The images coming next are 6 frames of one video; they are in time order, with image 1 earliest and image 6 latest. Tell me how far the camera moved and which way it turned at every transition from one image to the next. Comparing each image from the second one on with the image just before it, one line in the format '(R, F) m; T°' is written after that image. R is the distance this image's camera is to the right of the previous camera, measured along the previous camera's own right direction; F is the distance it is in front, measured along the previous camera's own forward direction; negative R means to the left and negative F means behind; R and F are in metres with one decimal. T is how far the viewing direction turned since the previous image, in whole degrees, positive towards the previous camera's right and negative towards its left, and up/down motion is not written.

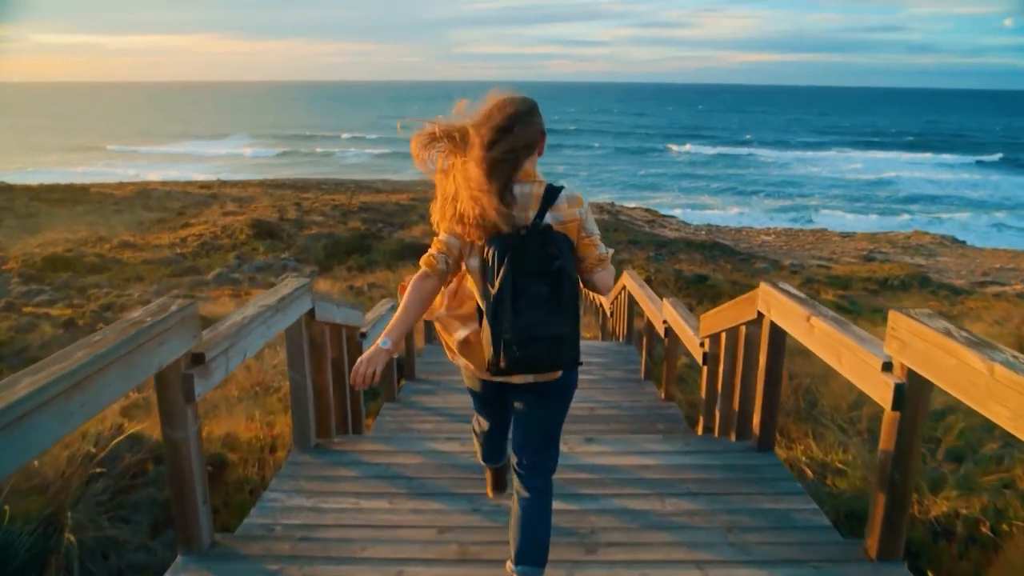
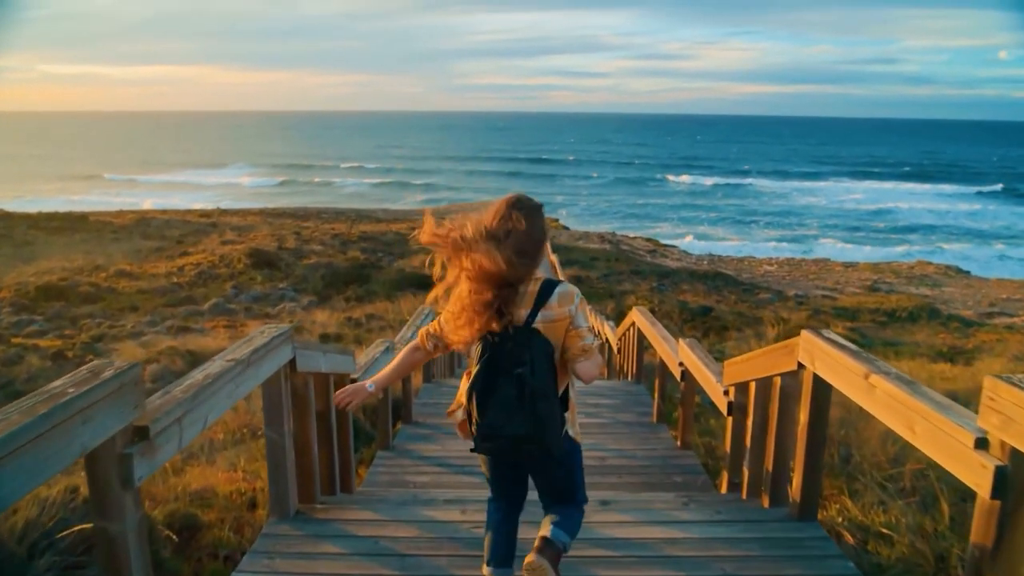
(0.0, +0.4) m; 0°
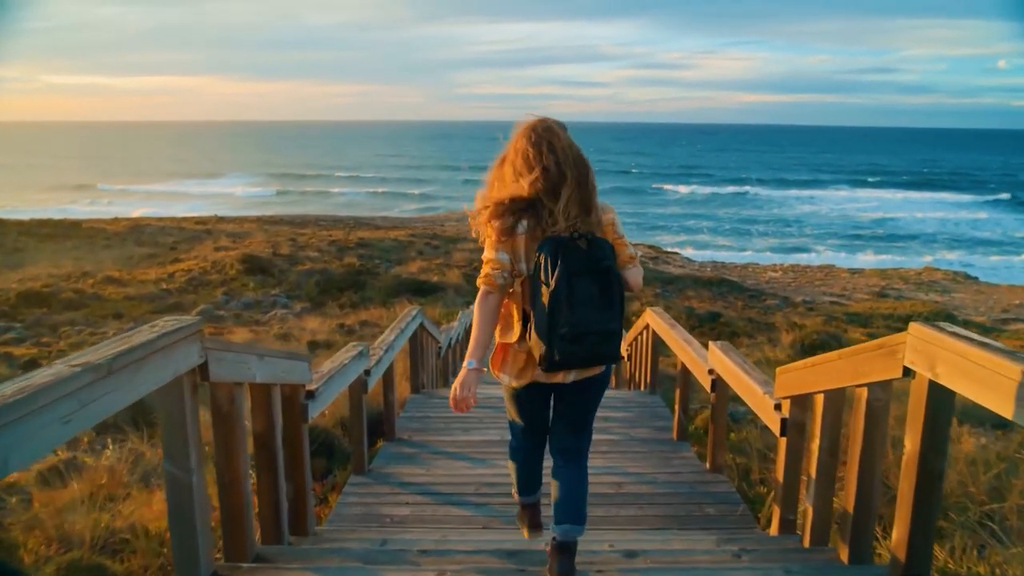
(0.0, +0.8) m; 0°
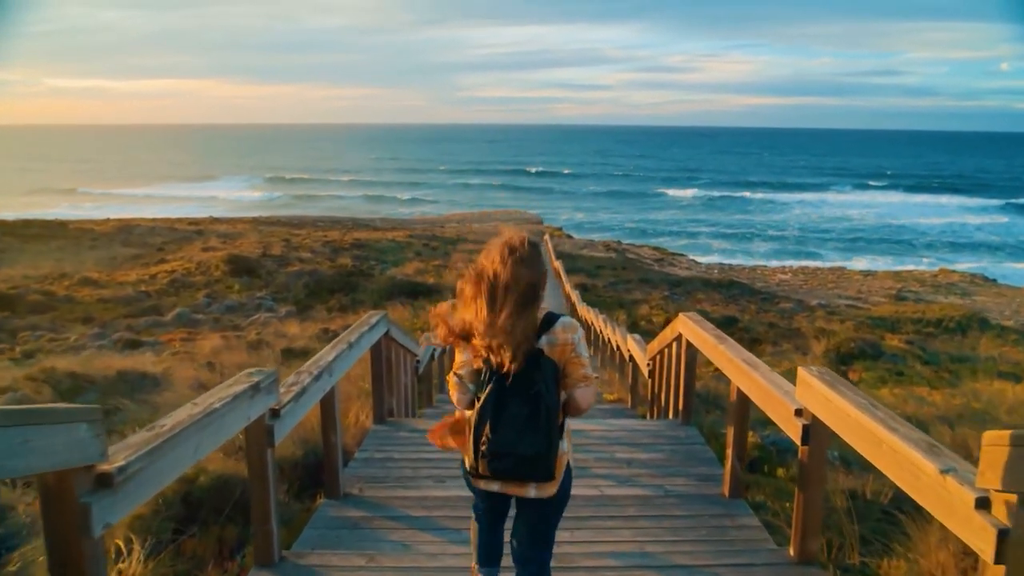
(+0.1, +1.4) m; 0°
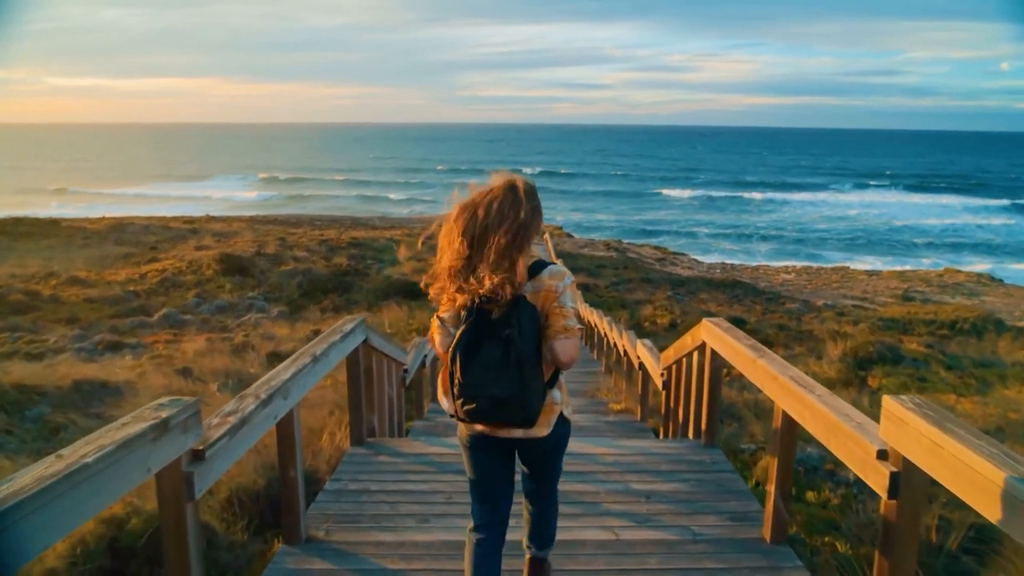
(0.0, +0.6) m; 0°
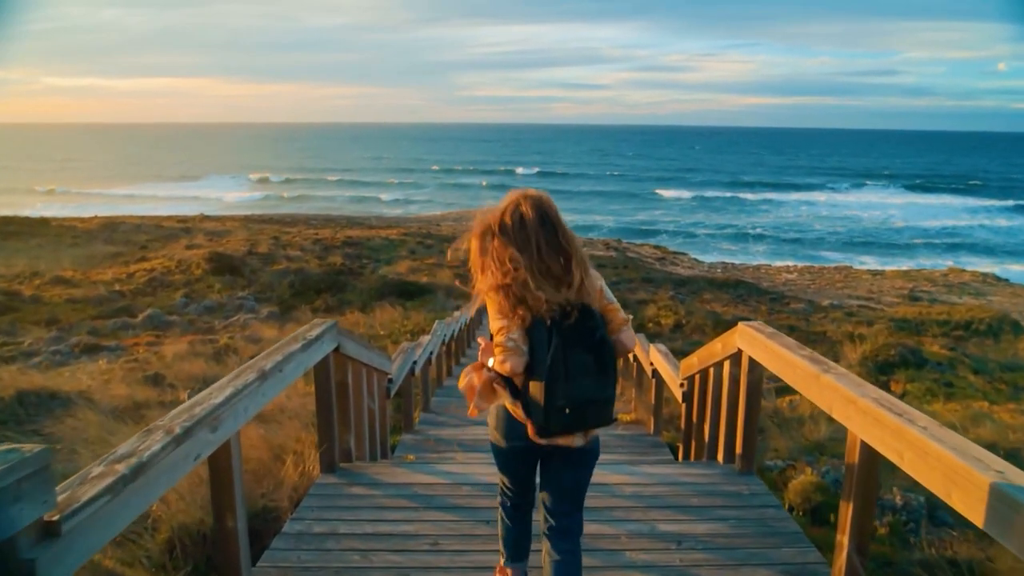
(0.0, +0.7) m; 0°
